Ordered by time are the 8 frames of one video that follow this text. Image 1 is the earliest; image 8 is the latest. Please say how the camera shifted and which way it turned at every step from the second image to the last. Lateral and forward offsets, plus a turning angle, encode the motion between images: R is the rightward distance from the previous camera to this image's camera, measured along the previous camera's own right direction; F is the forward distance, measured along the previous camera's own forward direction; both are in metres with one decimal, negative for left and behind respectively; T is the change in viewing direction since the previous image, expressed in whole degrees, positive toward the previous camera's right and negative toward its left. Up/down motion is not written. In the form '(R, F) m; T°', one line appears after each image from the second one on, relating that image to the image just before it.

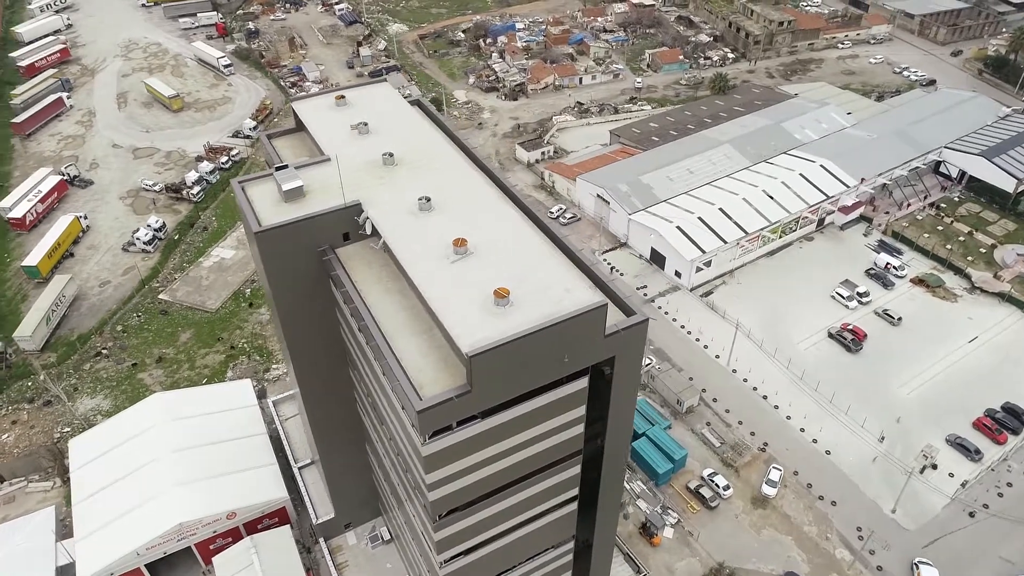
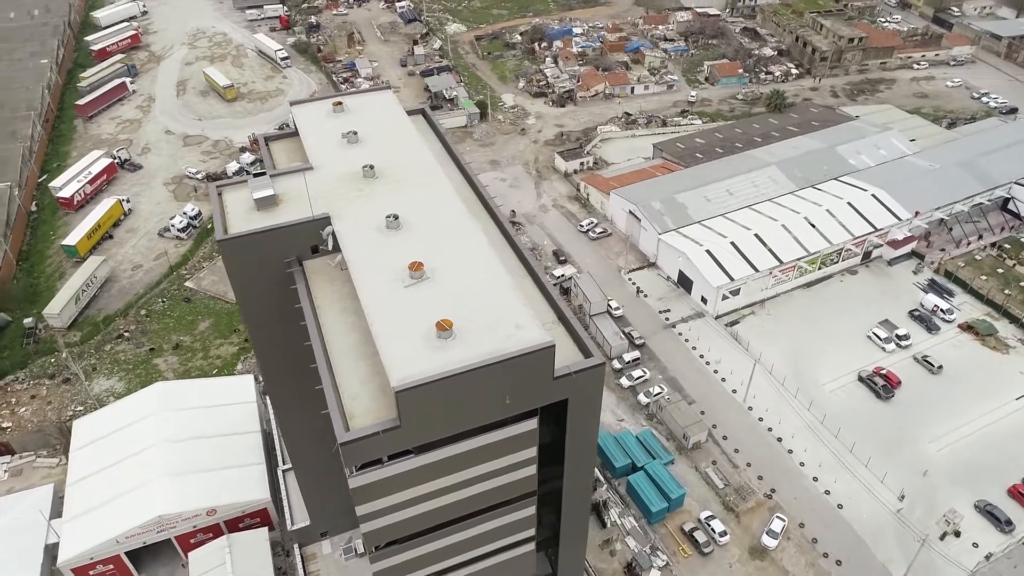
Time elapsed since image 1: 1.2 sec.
(+2.8, +1.1) m; -5°
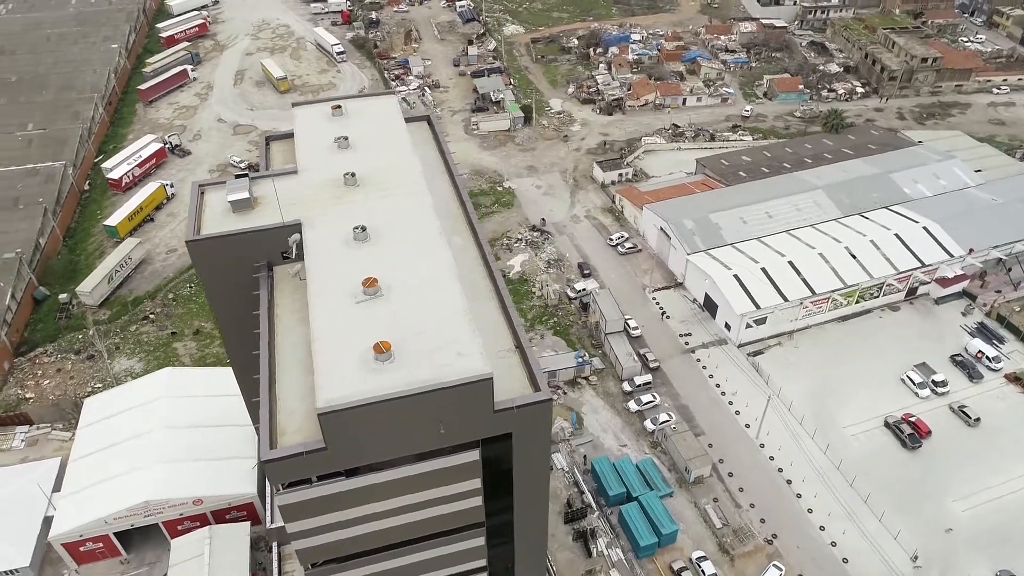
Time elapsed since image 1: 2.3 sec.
(+2.7, +0.9) m; -5°
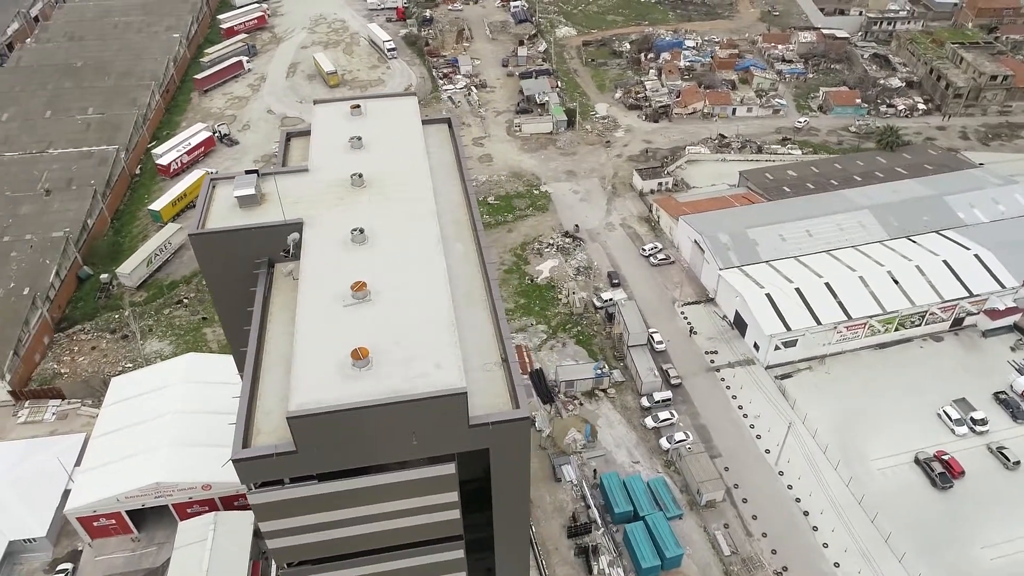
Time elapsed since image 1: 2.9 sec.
(+1.5, +0.4) m; -4°
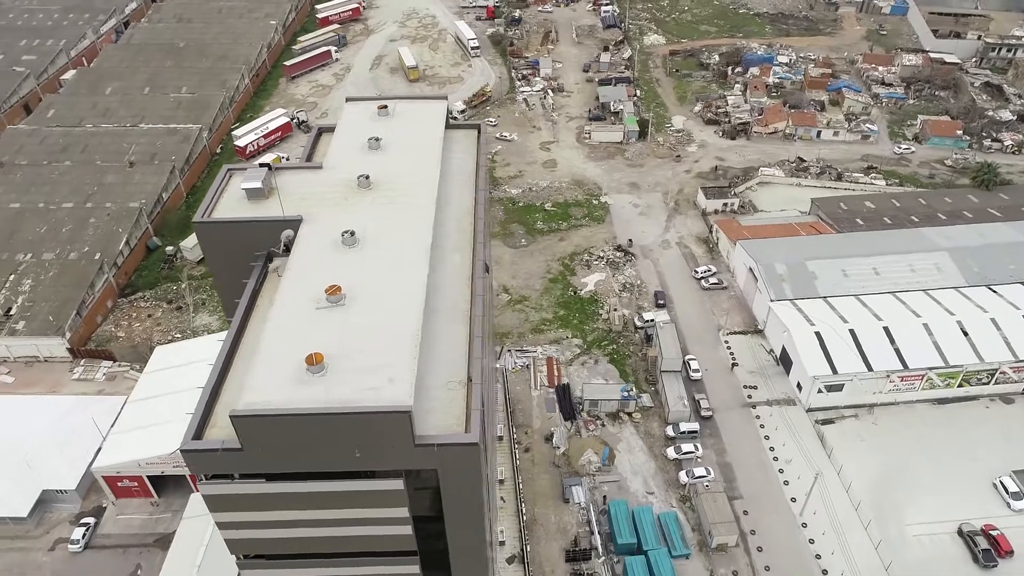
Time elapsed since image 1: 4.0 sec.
(+2.7, +0.7) m; -7°
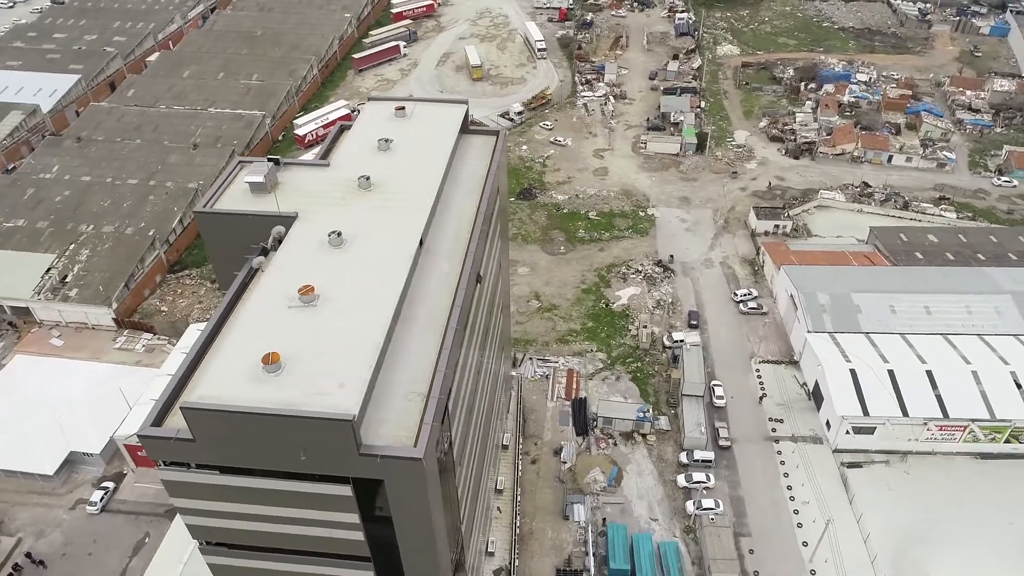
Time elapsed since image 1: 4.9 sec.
(+2.5, +0.5) m; -6°
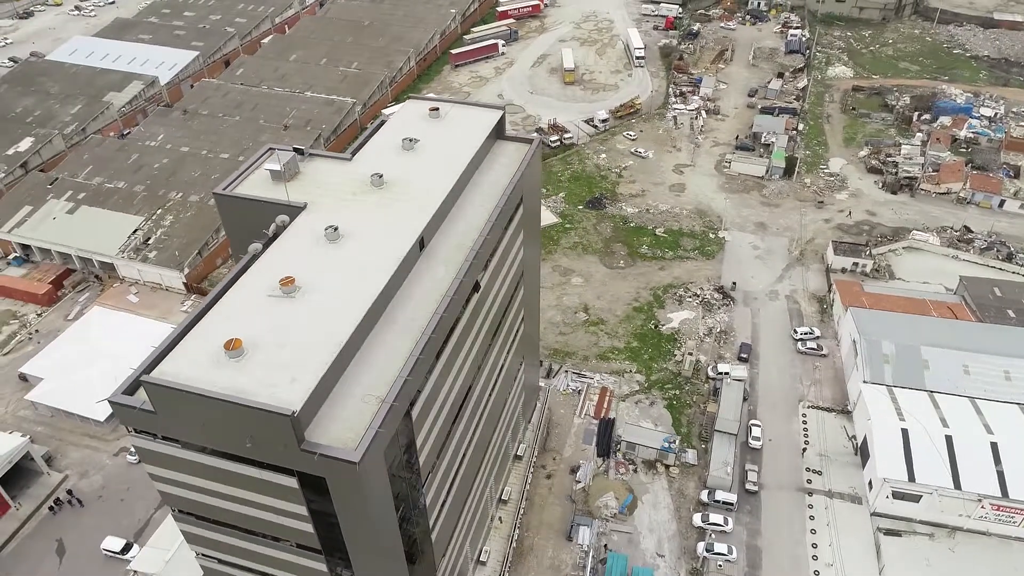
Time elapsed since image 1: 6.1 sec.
(+3.1, +0.6) m; -8°
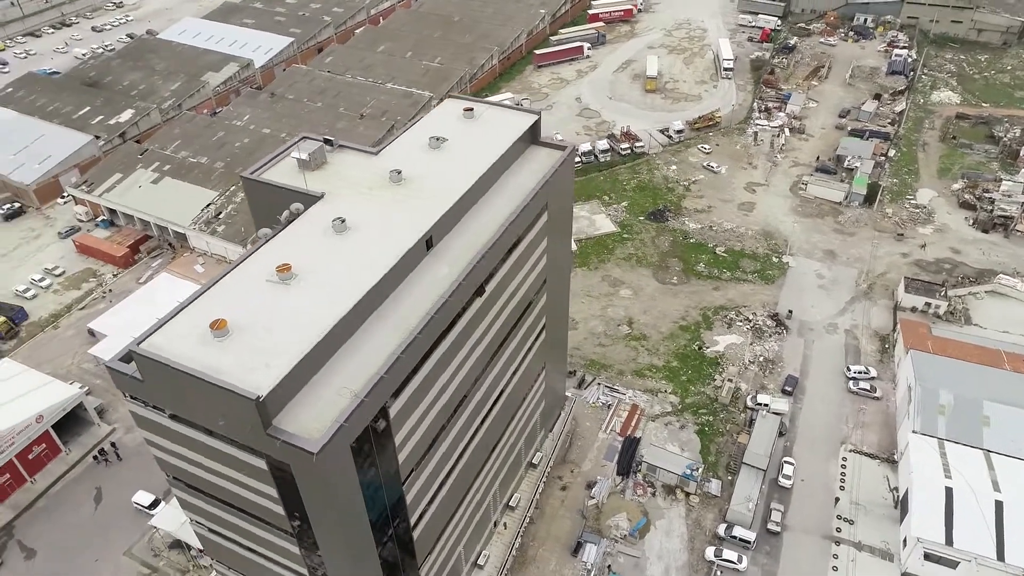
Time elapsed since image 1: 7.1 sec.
(+2.5, +0.4) m; -7°
